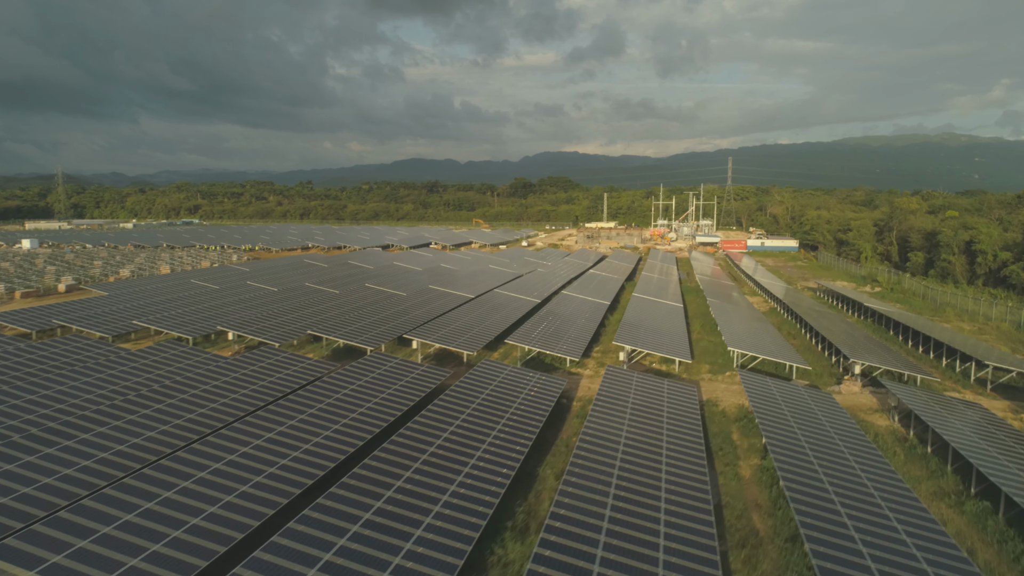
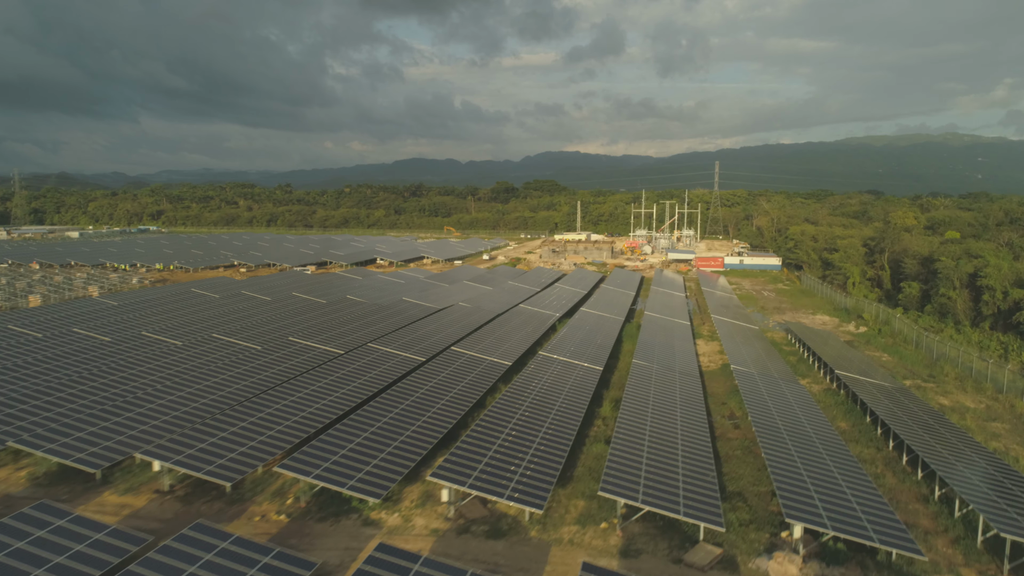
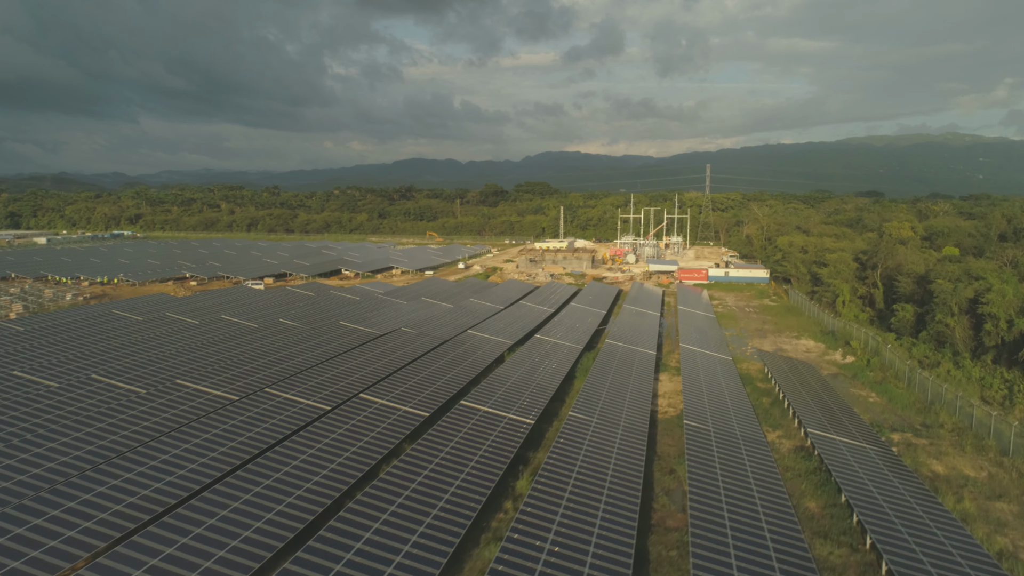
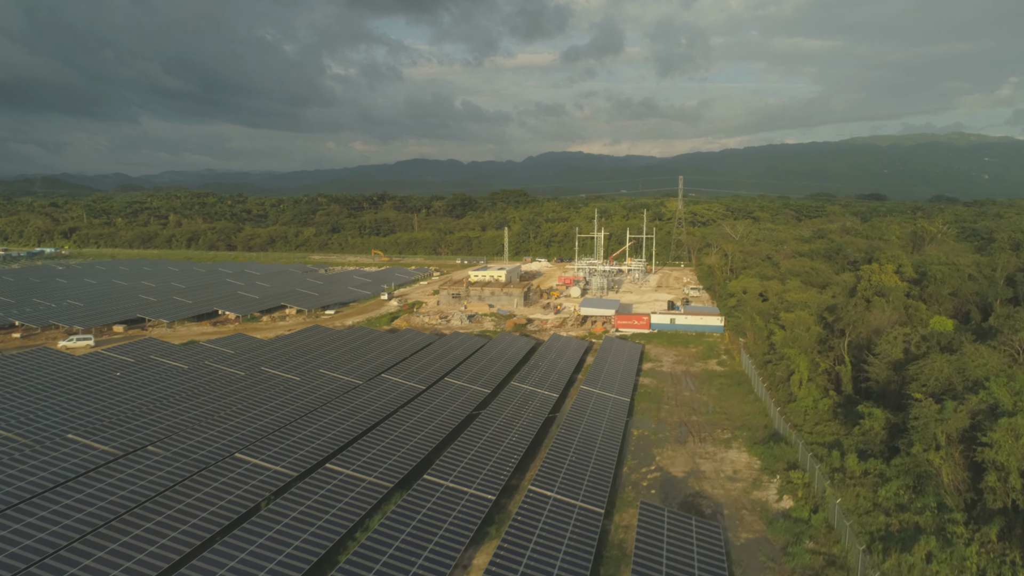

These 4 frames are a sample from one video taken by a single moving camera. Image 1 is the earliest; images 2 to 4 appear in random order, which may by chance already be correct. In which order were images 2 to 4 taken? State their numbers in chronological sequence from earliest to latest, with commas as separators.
2, 3, 4
